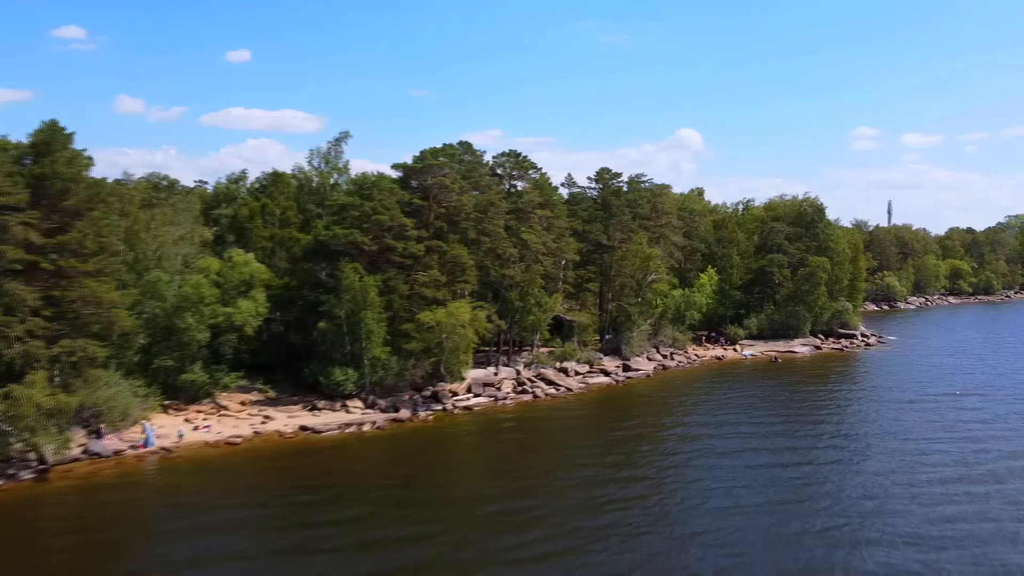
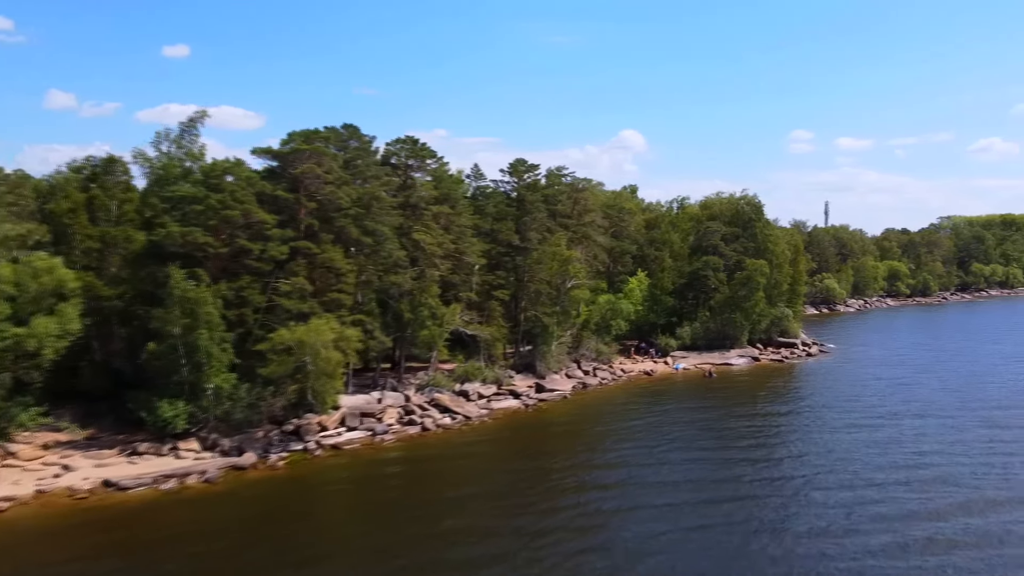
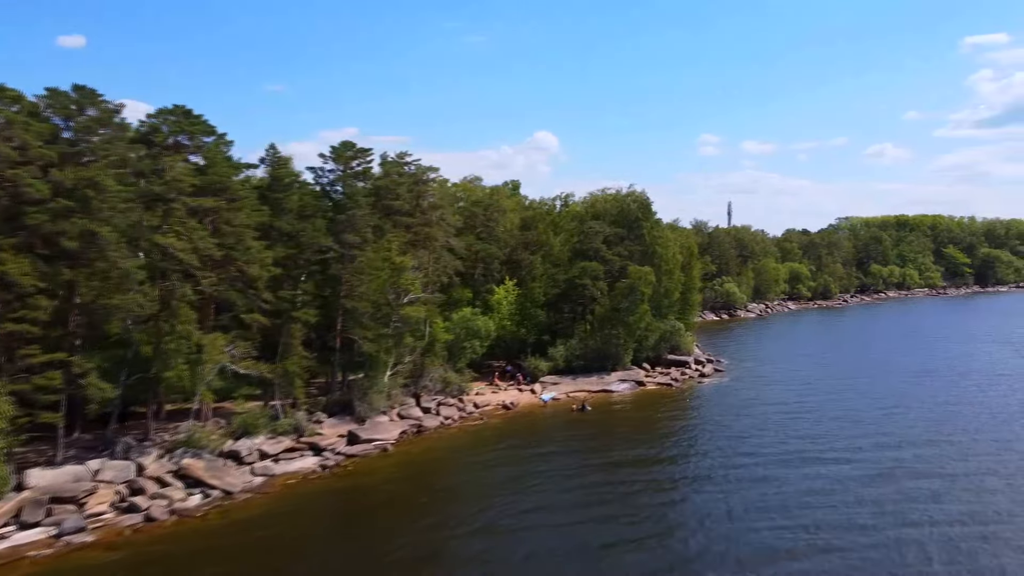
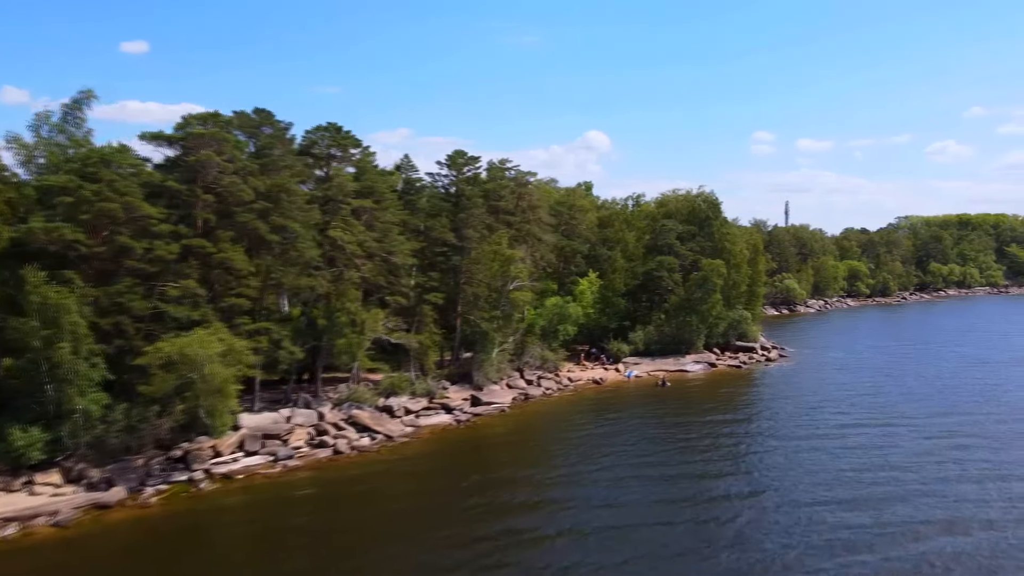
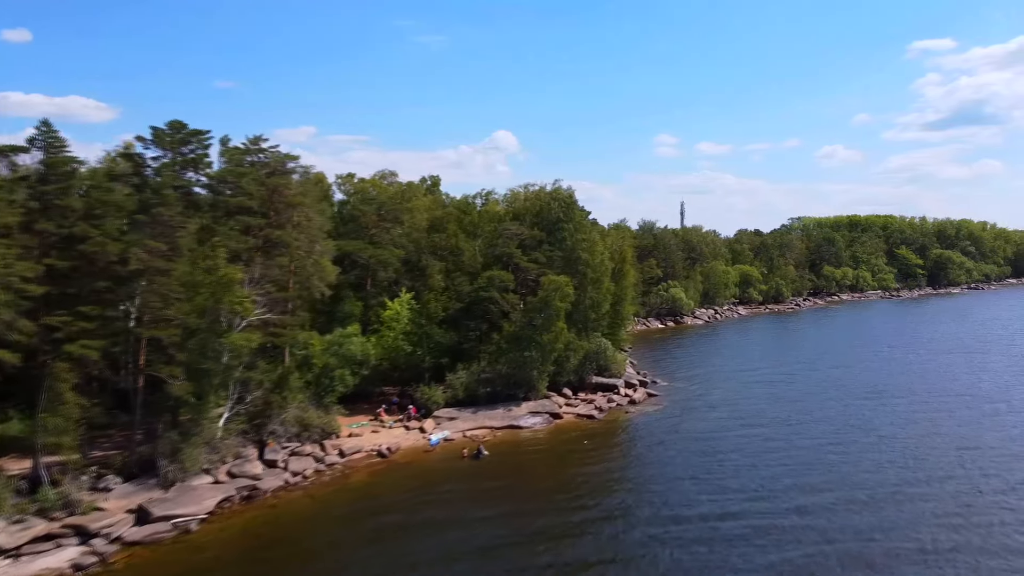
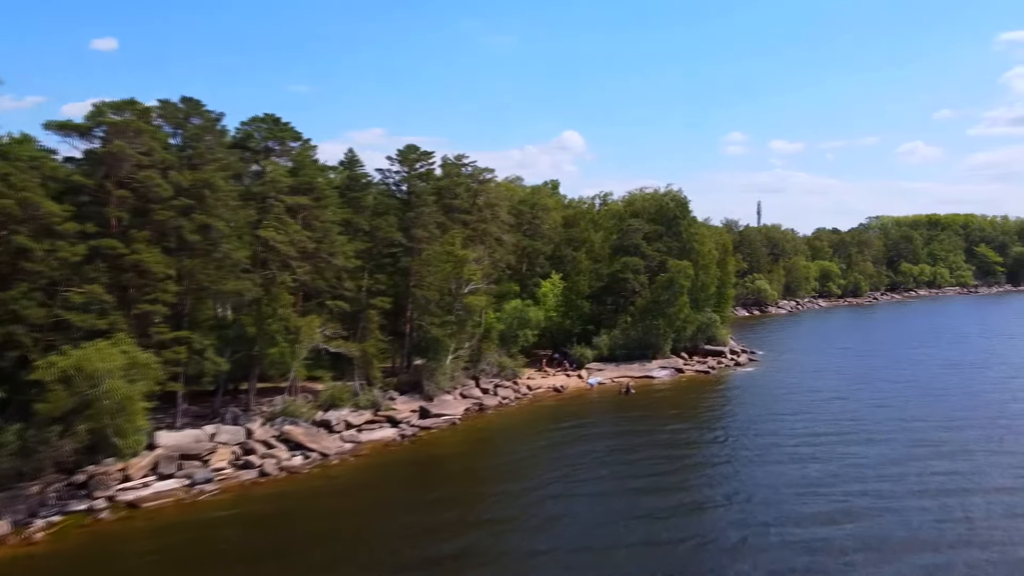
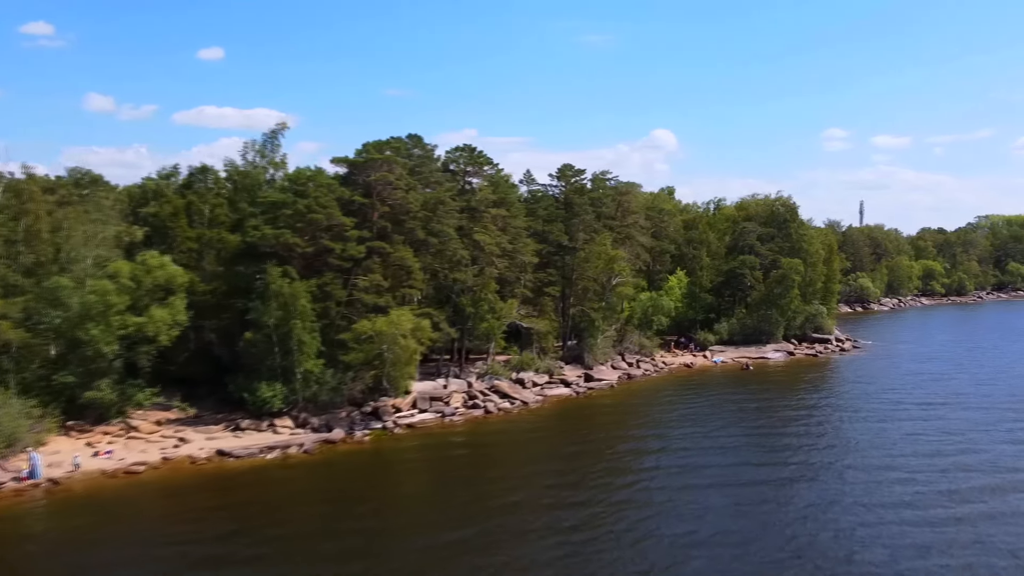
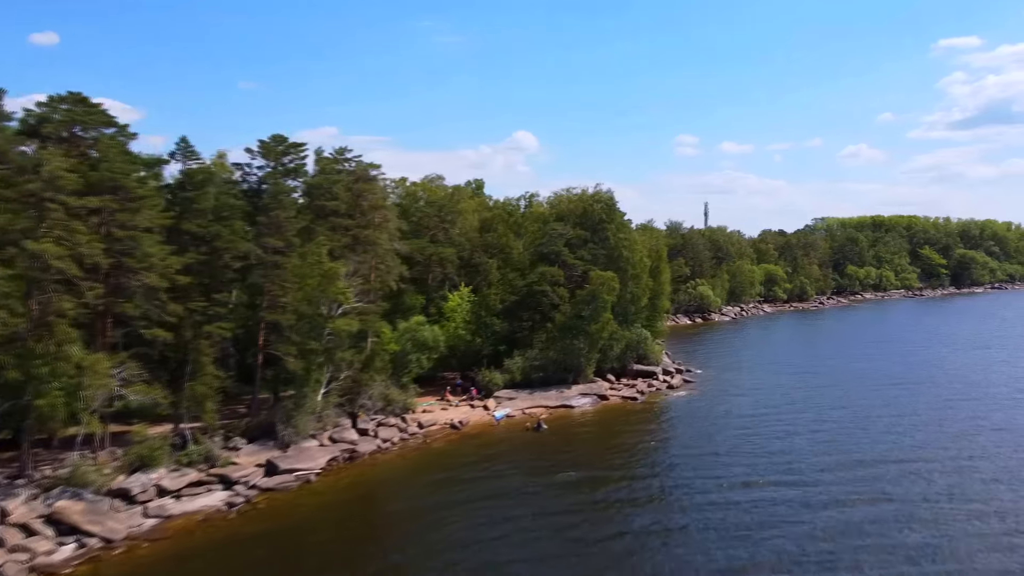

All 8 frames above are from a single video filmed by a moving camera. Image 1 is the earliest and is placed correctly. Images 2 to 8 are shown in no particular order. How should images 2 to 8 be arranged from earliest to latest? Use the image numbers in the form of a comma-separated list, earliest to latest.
7, 2, 4, 6, 3, 8, 5
